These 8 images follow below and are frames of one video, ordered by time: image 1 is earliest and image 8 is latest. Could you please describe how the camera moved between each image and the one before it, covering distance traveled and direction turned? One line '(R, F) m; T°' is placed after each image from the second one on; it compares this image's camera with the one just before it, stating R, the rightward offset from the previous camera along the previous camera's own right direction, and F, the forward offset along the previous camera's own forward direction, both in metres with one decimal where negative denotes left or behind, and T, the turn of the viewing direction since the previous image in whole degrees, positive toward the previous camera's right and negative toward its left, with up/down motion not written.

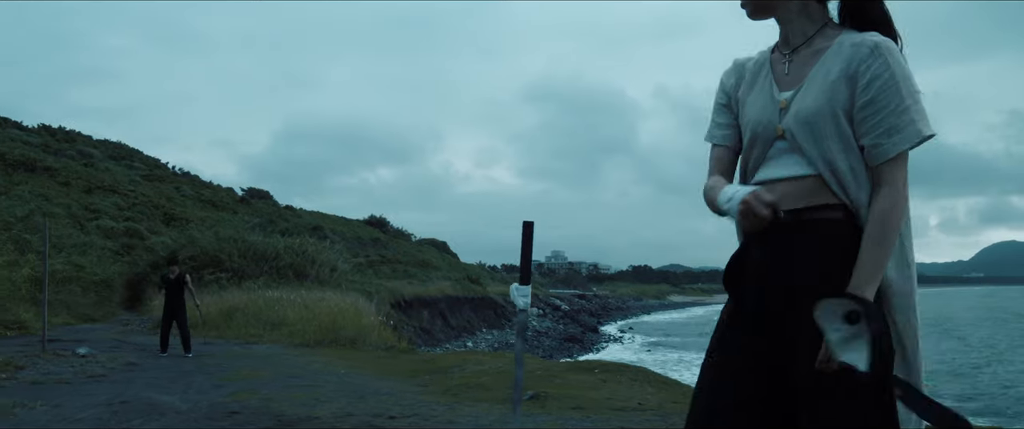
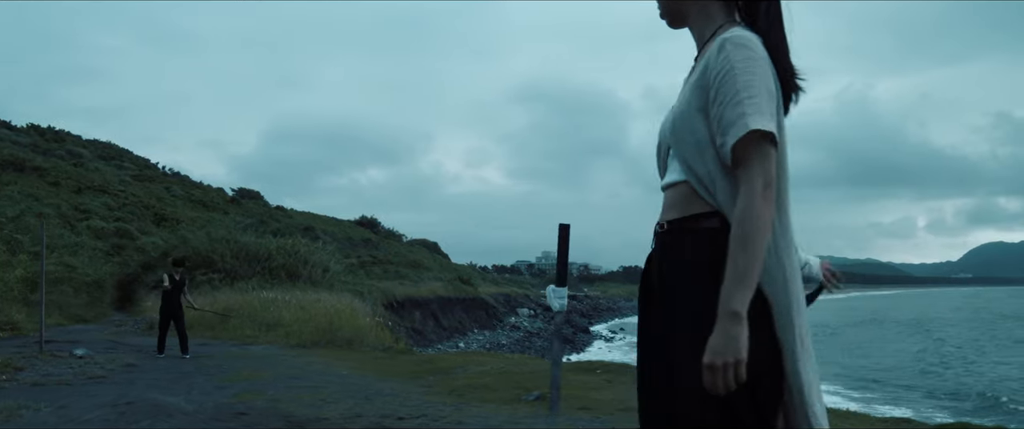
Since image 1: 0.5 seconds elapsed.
(-0.1, 0.0) m; +1°
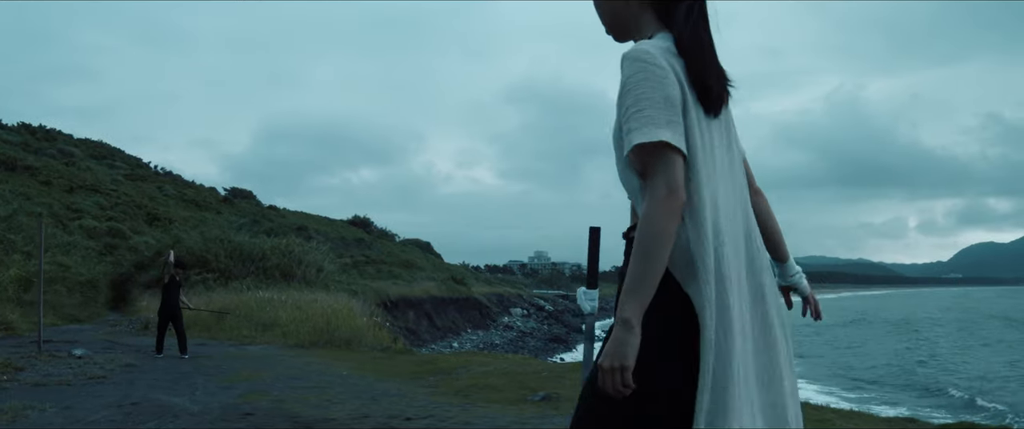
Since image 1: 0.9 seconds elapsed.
(-0.1, 0.0) m; 0°
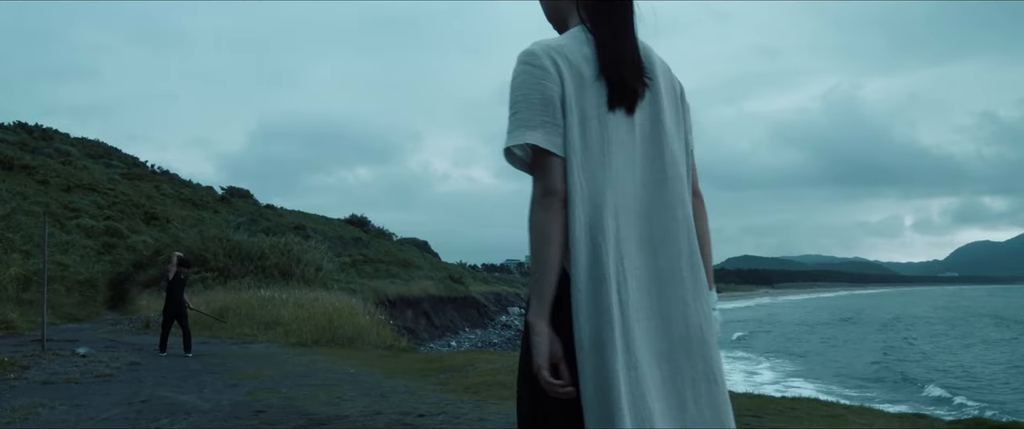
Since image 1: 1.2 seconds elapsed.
(-0.1, 0.0) m; 0°
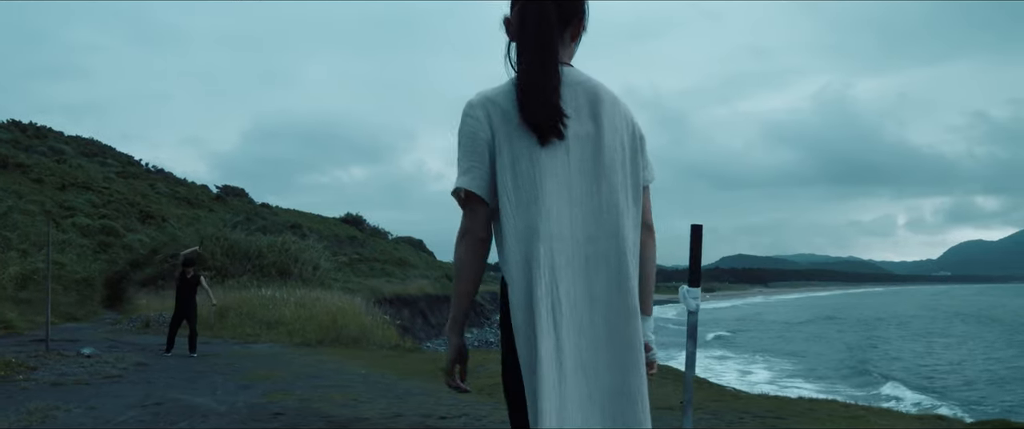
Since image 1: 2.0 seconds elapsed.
(-0.2, +0.1) m; 0°
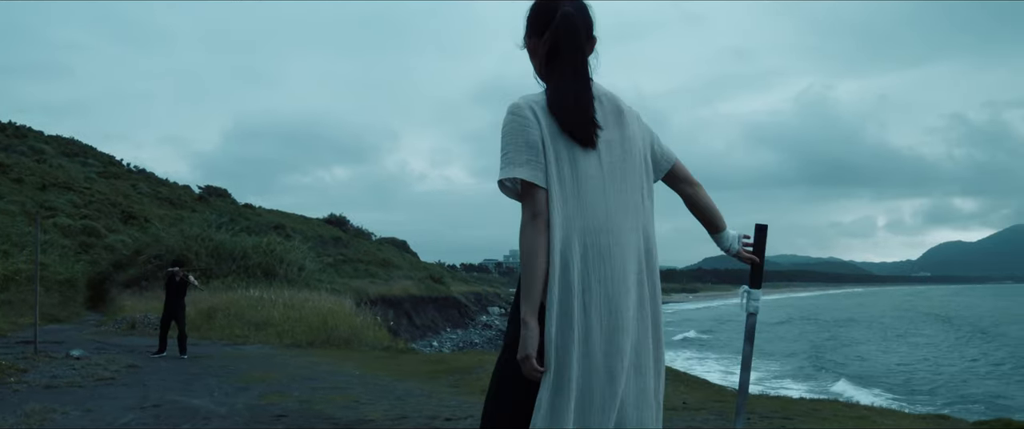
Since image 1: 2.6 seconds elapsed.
(-0.2, +0.1) m; +1°
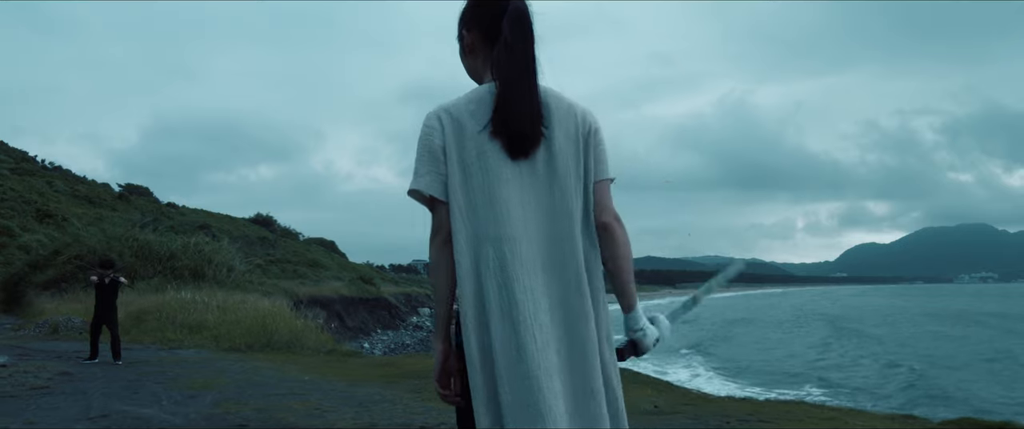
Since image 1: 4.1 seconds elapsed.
(-0.3, +0.3) m; +4°
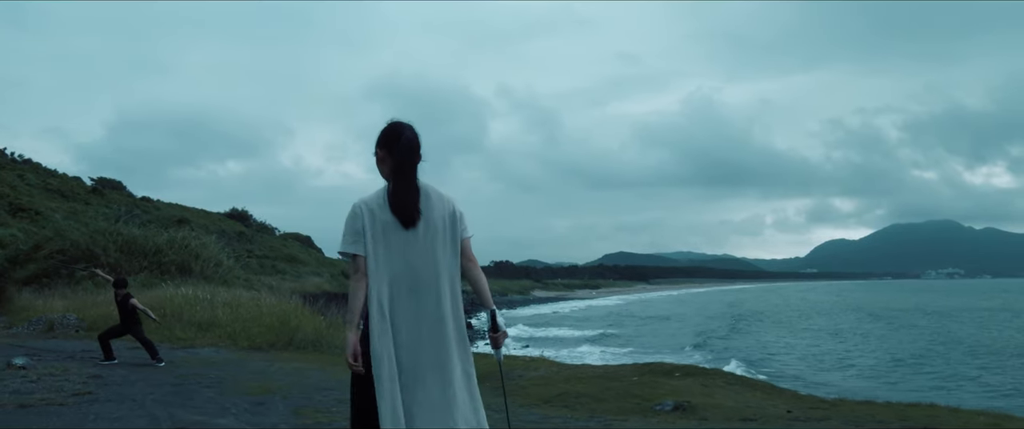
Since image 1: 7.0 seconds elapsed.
(-1.1, +0.8) m; +2°
